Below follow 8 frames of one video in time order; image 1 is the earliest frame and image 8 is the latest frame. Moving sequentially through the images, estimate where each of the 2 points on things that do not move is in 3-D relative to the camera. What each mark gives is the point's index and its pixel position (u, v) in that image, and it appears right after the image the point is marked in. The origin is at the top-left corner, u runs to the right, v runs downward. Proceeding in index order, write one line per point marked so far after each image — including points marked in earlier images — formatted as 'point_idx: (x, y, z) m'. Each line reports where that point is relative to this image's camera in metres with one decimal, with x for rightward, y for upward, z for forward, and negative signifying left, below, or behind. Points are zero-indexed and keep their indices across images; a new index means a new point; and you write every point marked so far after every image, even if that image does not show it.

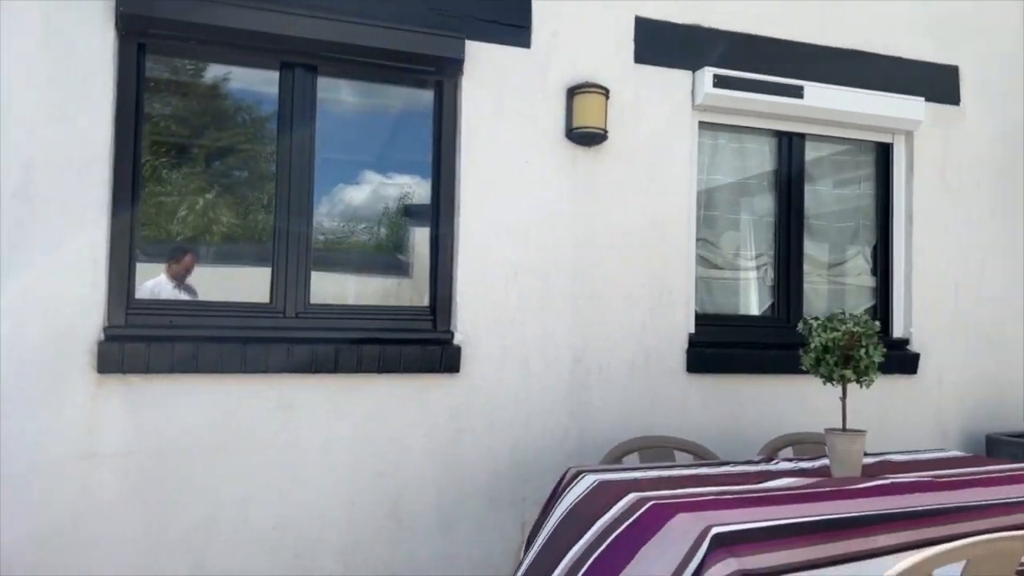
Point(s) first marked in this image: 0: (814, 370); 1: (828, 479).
0: (+1.0, -0.3, +2.6) m
1: (+1.0, -0.6, +2.6) m
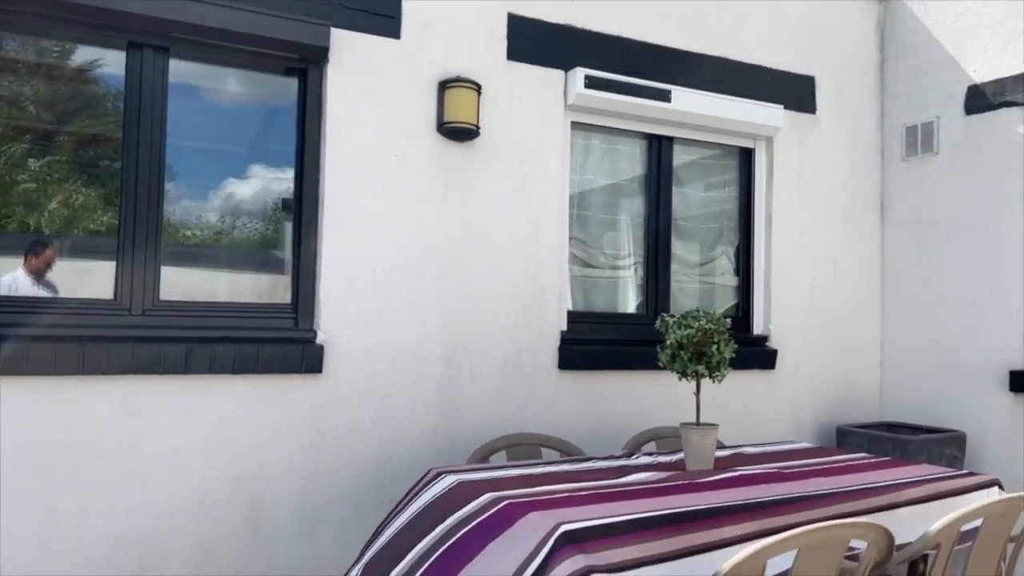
0: (+0.5, -0.3, +2.7) m
1: (+0.6, -0.6, +2.6) m
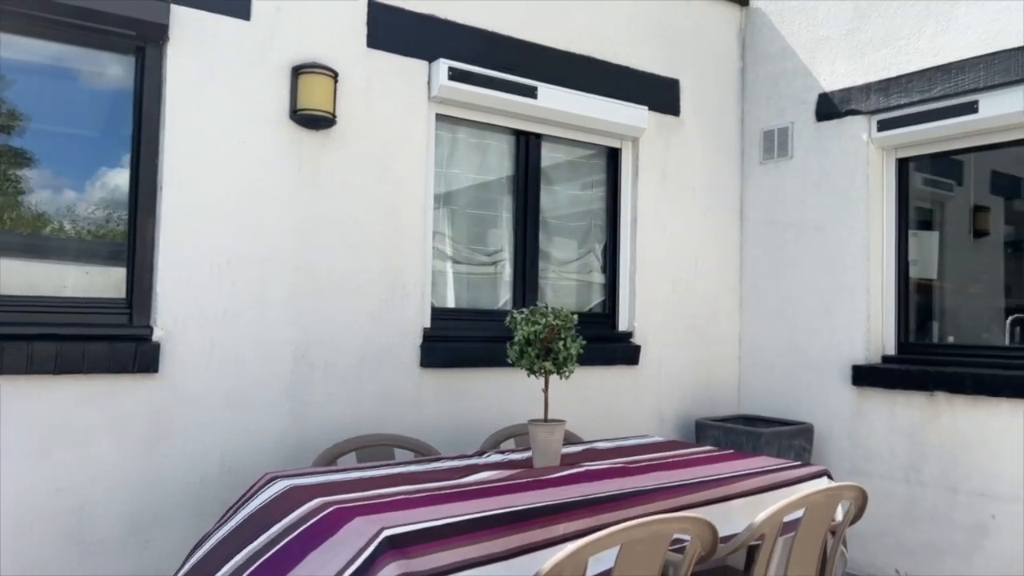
0: (0.0, -0.3, +2.7) m
1: (0.0, -0.6, +2.6) m
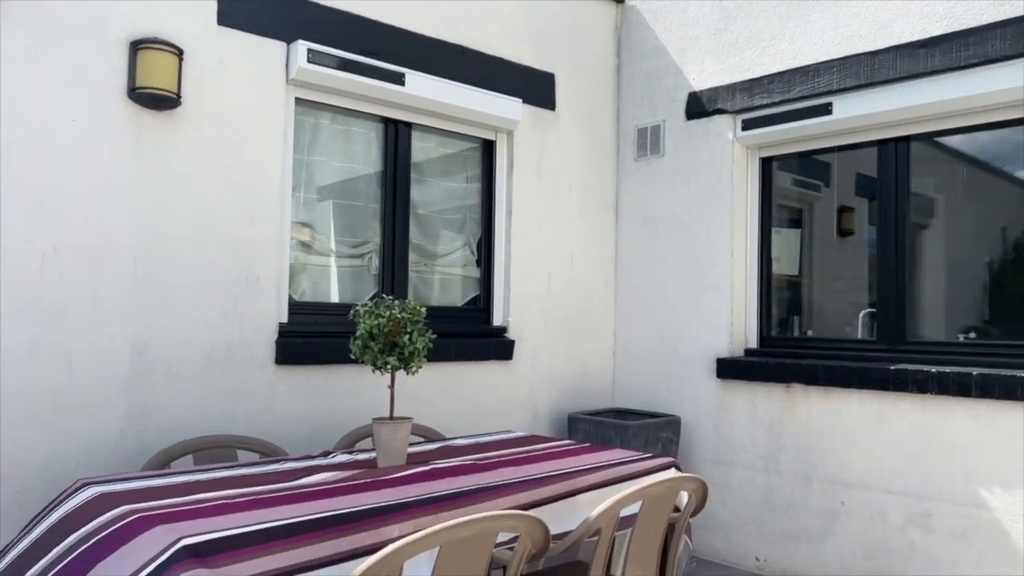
0: (-0.5, -0.2, +2.5) m
1: (-0.5, -0.6, +2.5) m
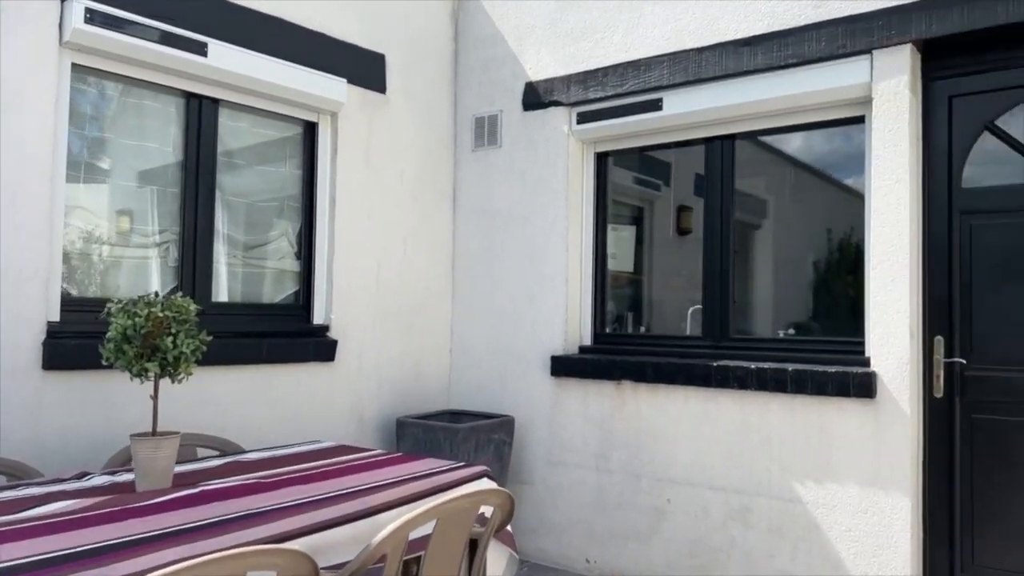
0: (-1.1, -0.2, +2.2) m
1: (-1.1, -0.6, +2.1) m
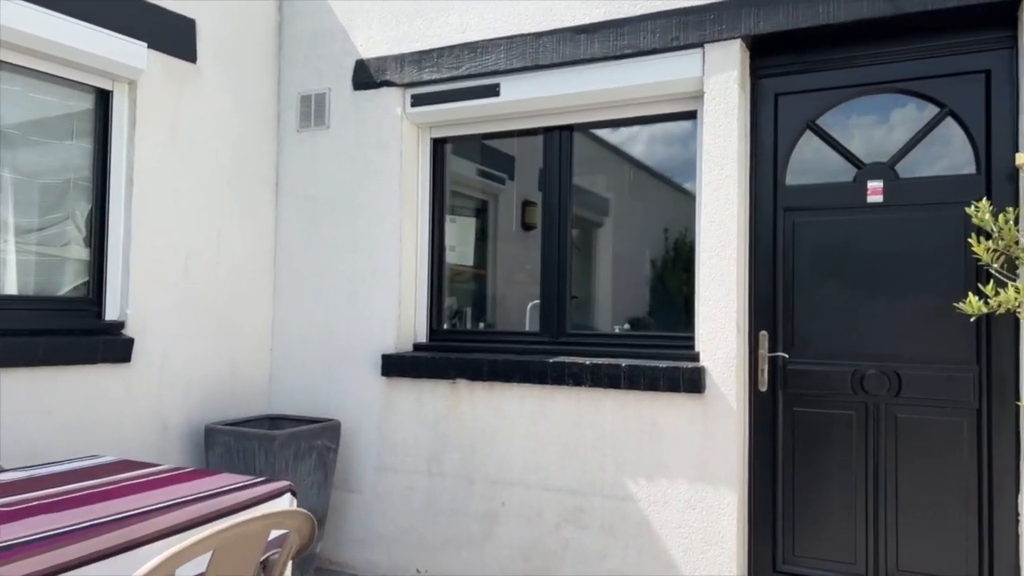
0: (-1.6, -0.2, +1.7) m
1: (-1.5, -0.5, +1.7) m
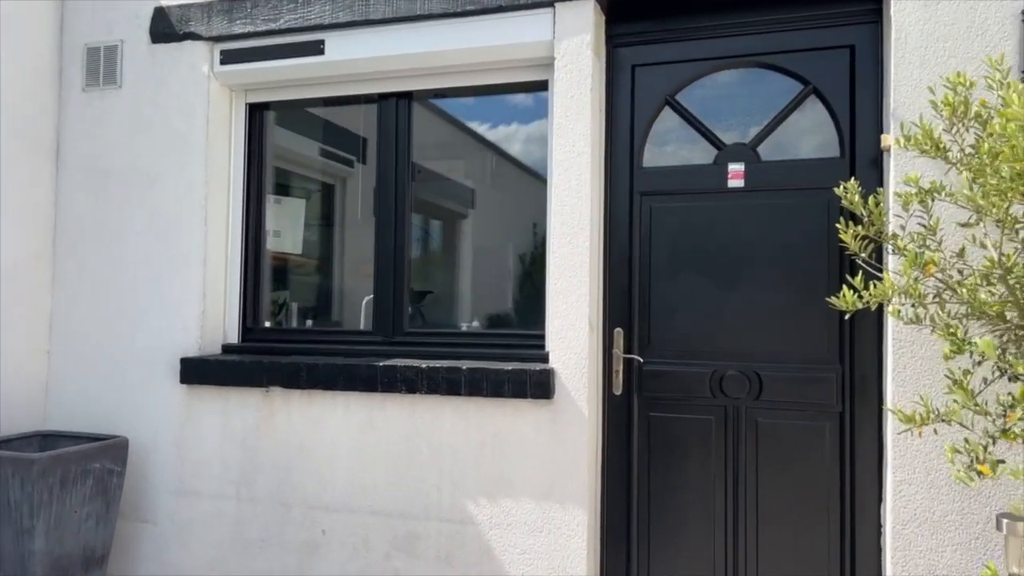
0: (-1.9, -0.1, +0.9) m
1: (-1.9, -0.5, +0.9) m
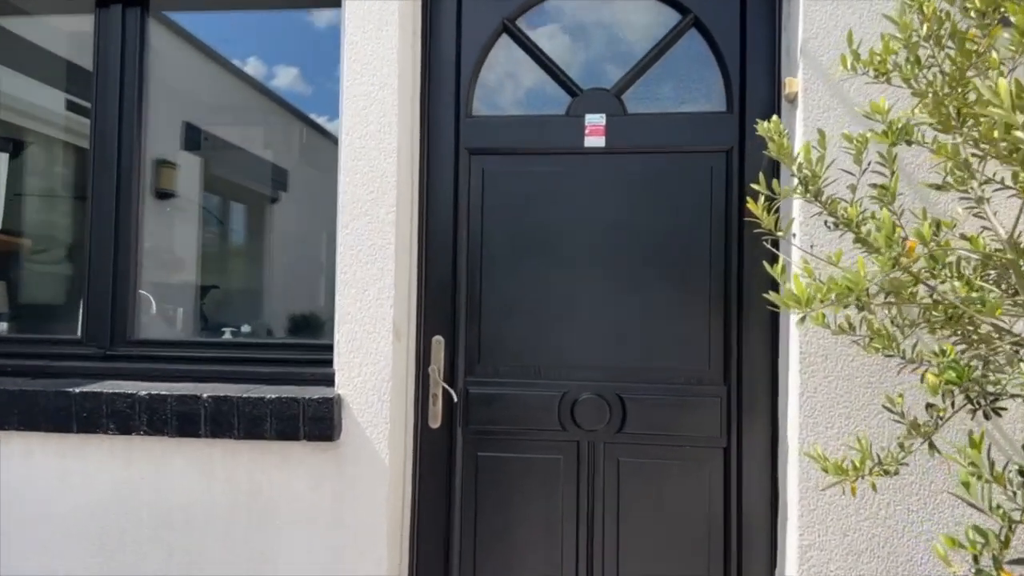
0: (-2.1, -0.1, -0.3) m
1: (-2.0, -0.5, -0.3) m
